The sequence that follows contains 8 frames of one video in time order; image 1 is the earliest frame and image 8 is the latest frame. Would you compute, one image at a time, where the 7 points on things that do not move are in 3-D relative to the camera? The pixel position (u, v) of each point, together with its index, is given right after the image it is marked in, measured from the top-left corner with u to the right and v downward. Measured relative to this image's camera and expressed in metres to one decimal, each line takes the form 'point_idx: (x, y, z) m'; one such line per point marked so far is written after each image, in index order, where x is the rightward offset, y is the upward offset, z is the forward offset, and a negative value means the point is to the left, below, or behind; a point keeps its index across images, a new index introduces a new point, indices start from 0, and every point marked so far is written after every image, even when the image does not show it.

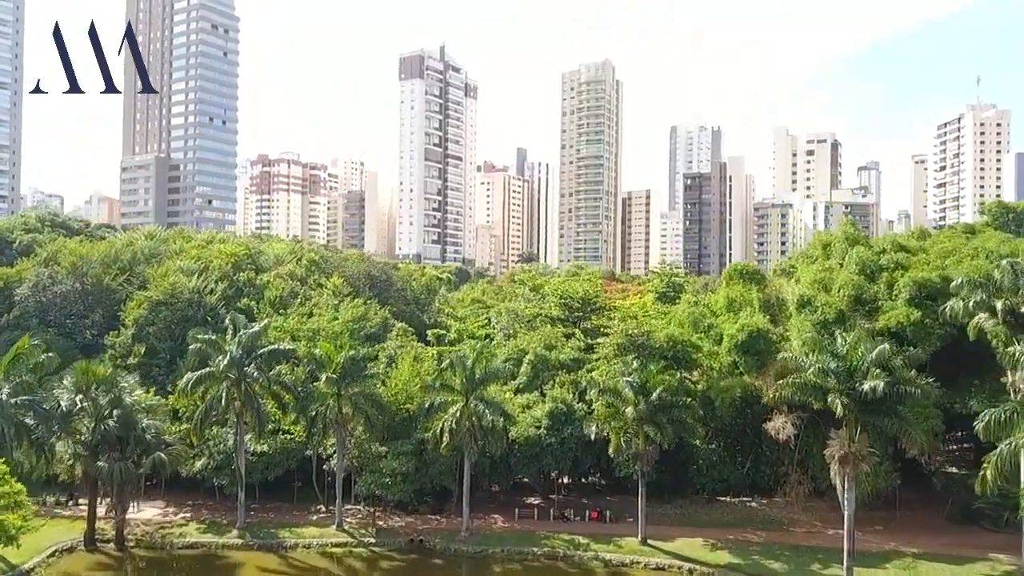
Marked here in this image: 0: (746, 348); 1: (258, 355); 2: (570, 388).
0: (+5.3, -1.4, +18.4) m
1: (-5.5, -1.4, +17.5) m
2: (+1.4, -2.5, +19.9) m
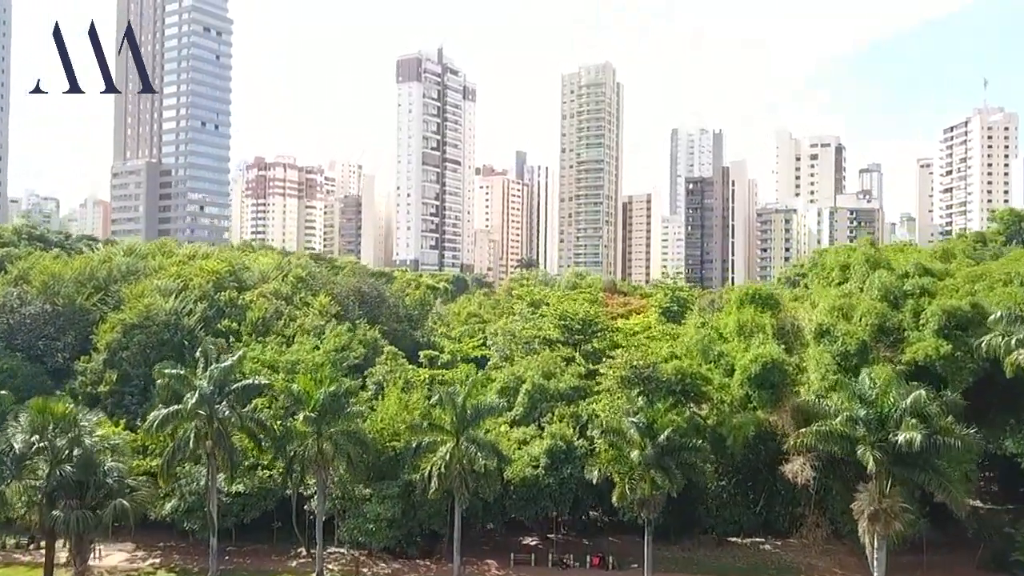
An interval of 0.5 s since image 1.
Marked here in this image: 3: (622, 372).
0: (+5.2, -2.0, +17.1) m
1: (-5.6, -2.0, +16.1) m
2: (+1.3, -3.1, +18.5) m
3: (+2.4, -1.8, +17.6) m
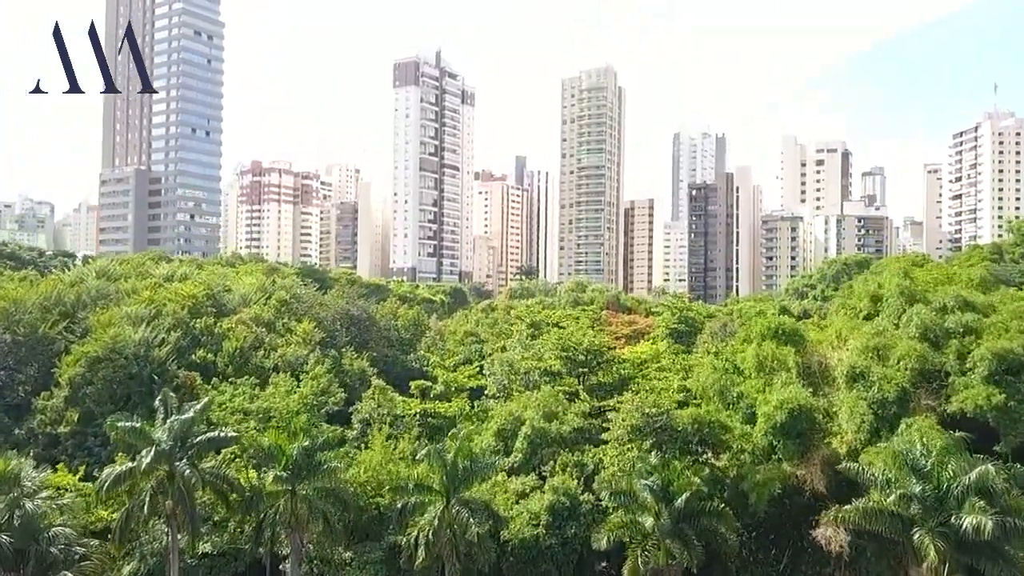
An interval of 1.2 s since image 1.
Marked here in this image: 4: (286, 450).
0: (+5.2, -2.7, +15.3) m
1: (-5.6, -2.8, +14.4) m
2: (+1.3, -3.8, +16.7) m
3: (+2.3, -2.6, +15.8) m
4: (-4.0, -2.9, +14.4) m
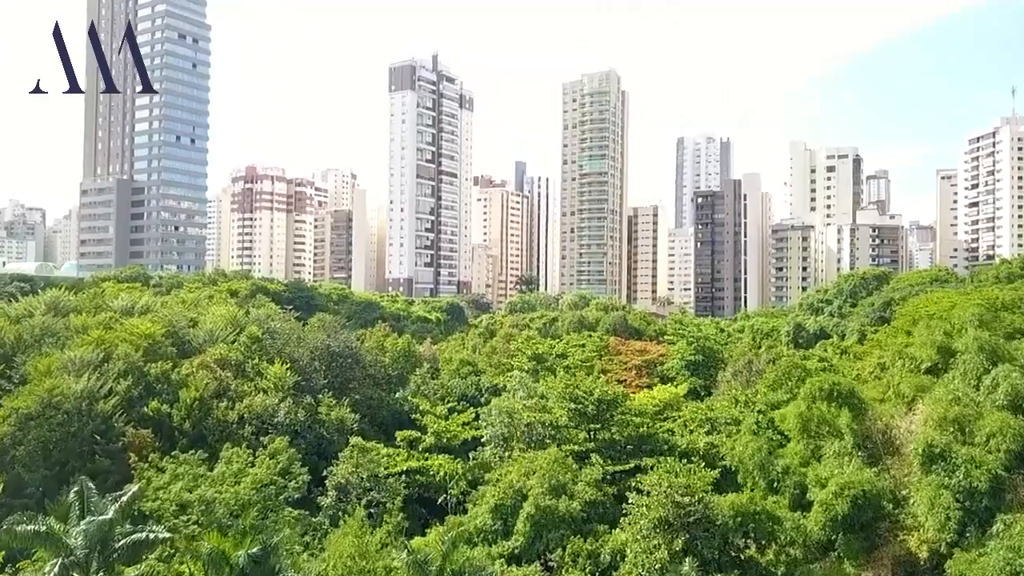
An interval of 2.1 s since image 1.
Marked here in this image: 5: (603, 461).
0: (+5.2, -3.6, +12.4) m
1: (-5.6, -3.7, +11.5) m
2: (+1.3, -4.7, +13.9) m
3: (+2.3, -3.5, +12.9) m
4: (-4.0, -3.8, +11.6) m
5: (+2.0, -3.7, +17.9) m
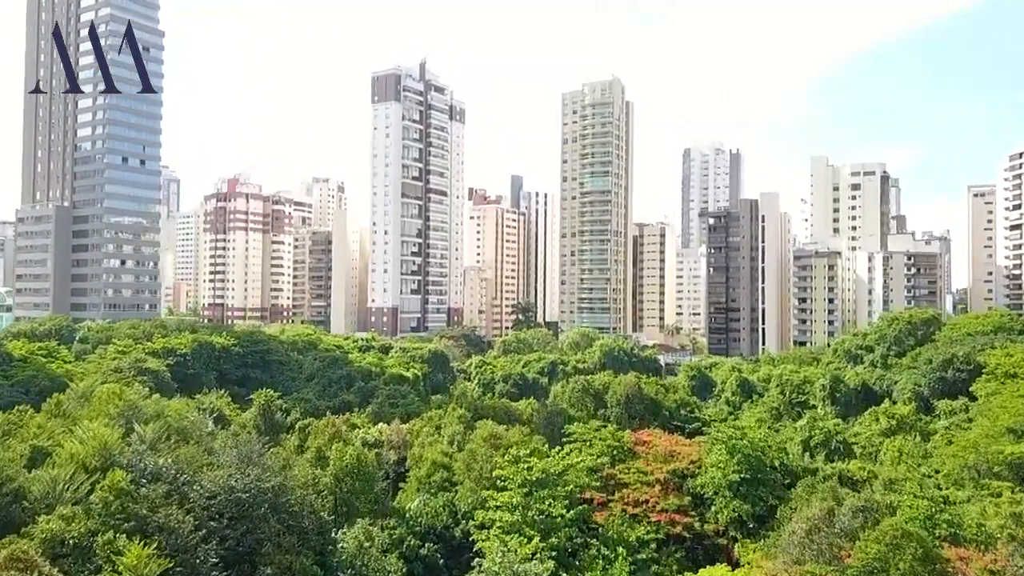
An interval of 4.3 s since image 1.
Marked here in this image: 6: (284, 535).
0: (+4.8, -6.1, +5.3) m
1: (-6.0, -6.2, +4.4) m
2: (+0.9, -7.2, +6.8) m
3: (+1.9, -6.0, +5.9) m
4: (-4.4, -6.3, +4.5) m
5: (+1.6, -6.2, +10.8) m
6: (-4.7, -5.0, +17.1) m
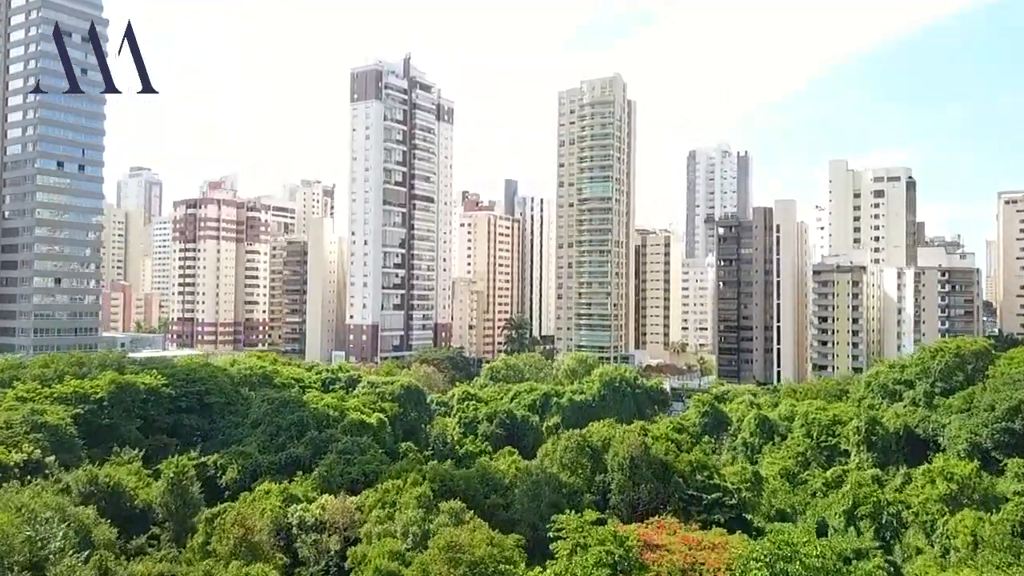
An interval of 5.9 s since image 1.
0: (+4.0, -7.3, -0.8) m
1: (-6.8, -7.4, -1.7) m
2: (+0.1, -8.5, +0.6) m
3: (+1.2, -7.2, -0.3) m
4: (-5.2, -7.5, -1.6) m
5: (+0.9, -7.4, +4.6) m
6: (-5.4, -6.2, +10.9) m
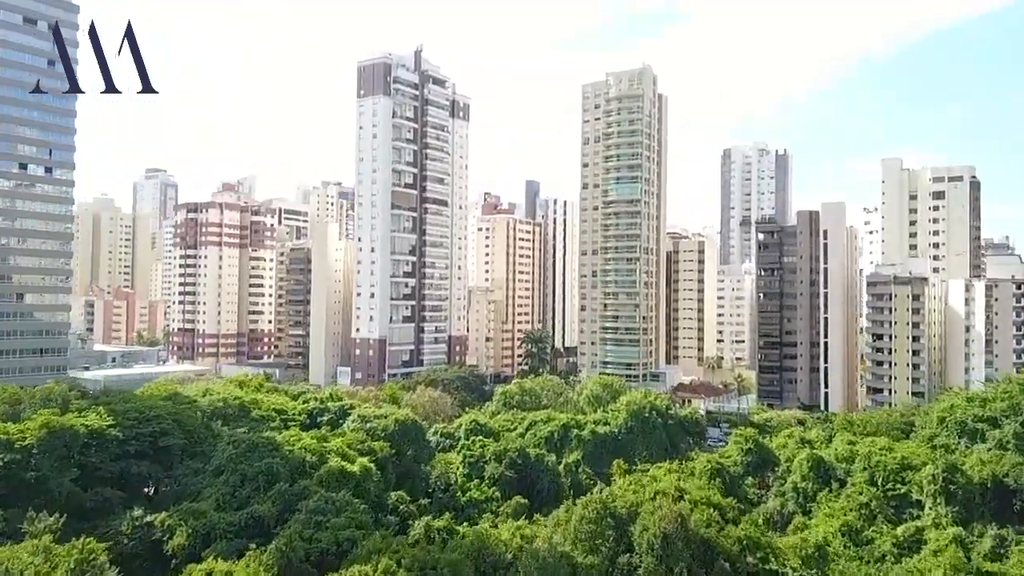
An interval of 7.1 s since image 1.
0: (+3.1, -8.2, -6.4) m
1: (-7.7, -8.3, -7.0) m
2: (-0.8, -9.3, -4.8) m
3: (+0.3, -8.1, -5.8) m
4: (-6.1, -8.4, -6.9) m
5: (+0.1, -8.3, -0.9) m
6: (-5.9, -7.1, +5.7) m
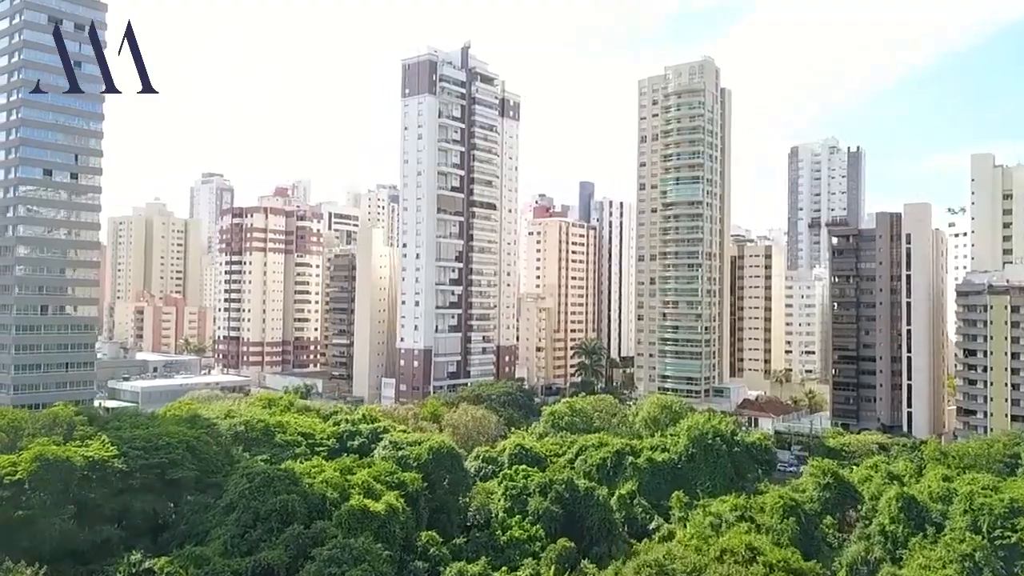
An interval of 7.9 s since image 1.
0: (+1.9, -8.7, -10.1) m
1: (-8.9, -8.8, -9.8) m
2: (-1.8, -9.8, -8.2) m
3: (-0.8, -8.6, -9.3) m
4: (-7.3, -8.9, -9.9) m
5: (-0.7, -8.8, -4.3) m
6: (-6.2, -7.6, +2.6) m
